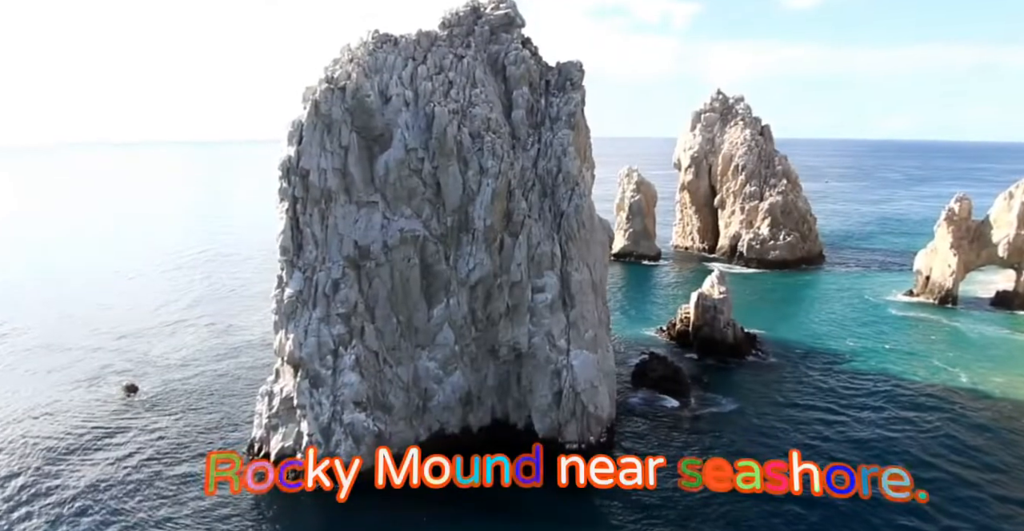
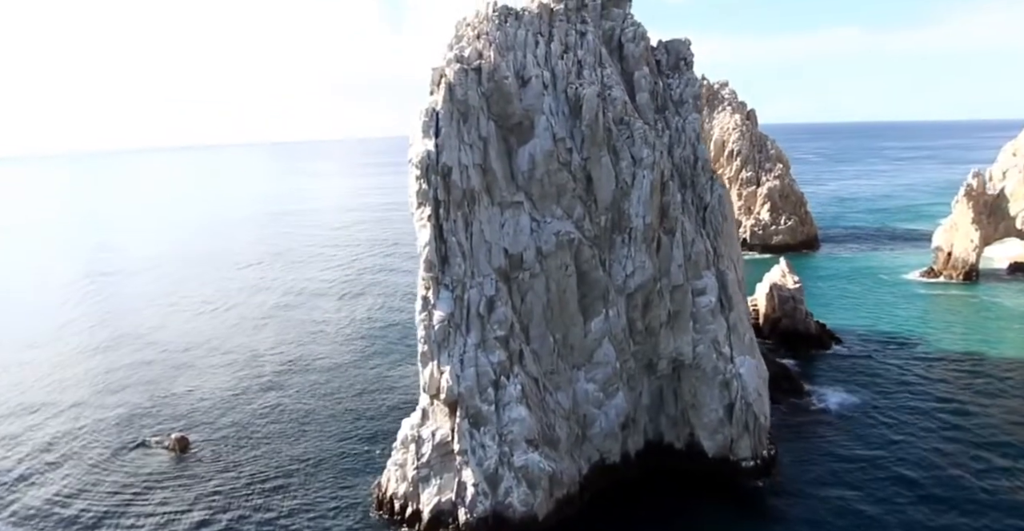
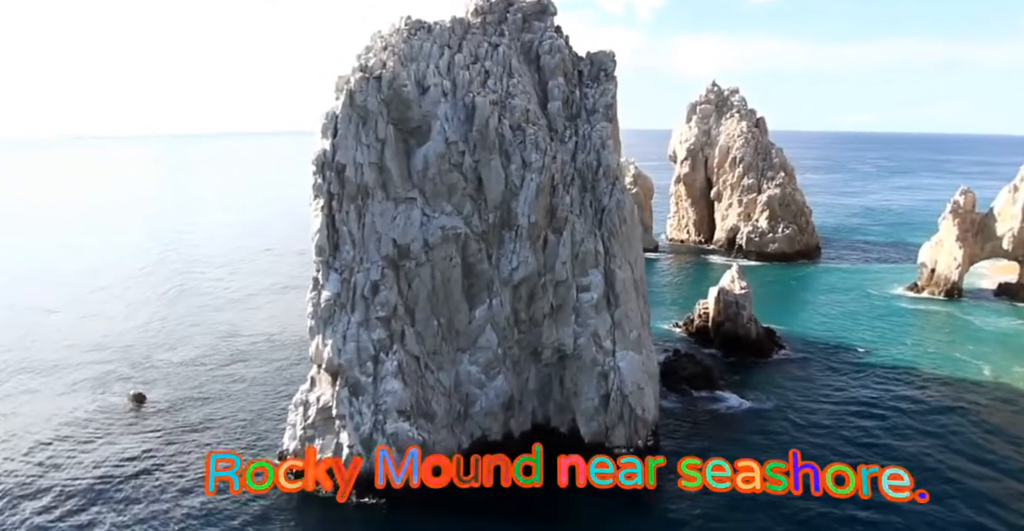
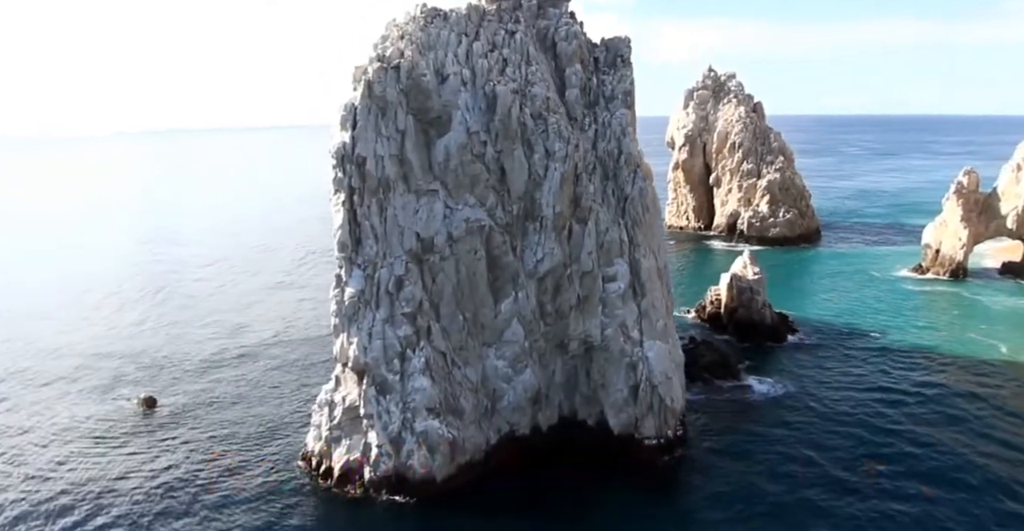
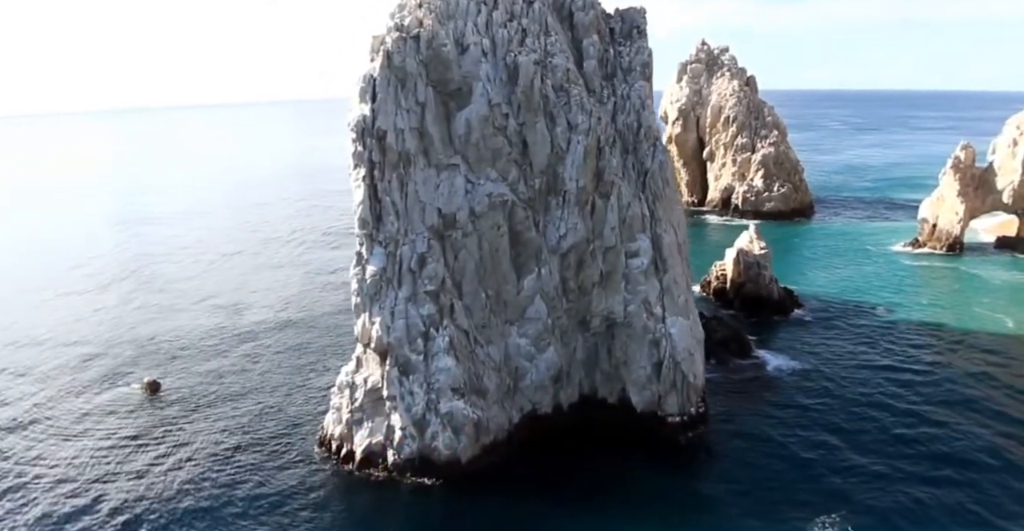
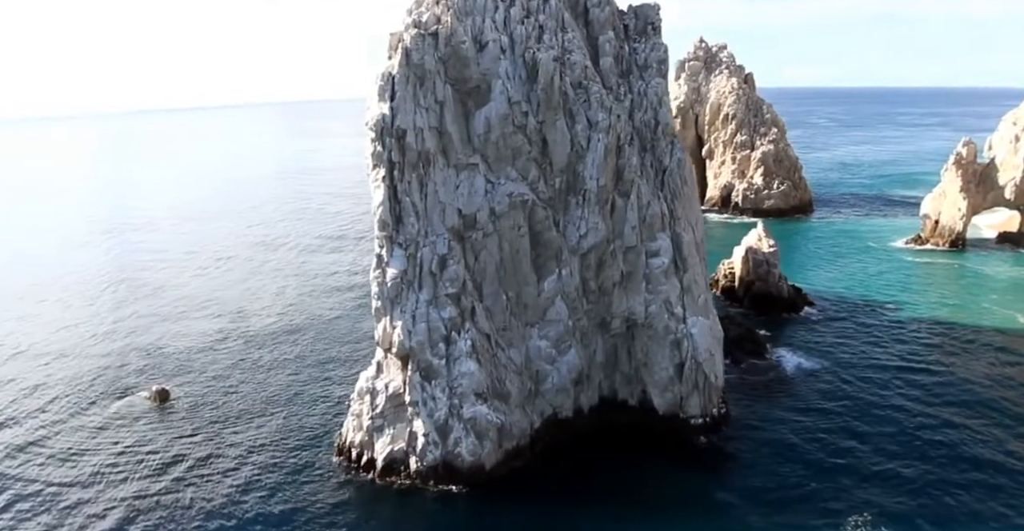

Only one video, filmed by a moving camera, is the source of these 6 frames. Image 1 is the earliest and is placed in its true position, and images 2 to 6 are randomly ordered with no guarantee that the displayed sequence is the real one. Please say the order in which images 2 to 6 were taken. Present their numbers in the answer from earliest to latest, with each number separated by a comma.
3, 4, 5, 6, 2
